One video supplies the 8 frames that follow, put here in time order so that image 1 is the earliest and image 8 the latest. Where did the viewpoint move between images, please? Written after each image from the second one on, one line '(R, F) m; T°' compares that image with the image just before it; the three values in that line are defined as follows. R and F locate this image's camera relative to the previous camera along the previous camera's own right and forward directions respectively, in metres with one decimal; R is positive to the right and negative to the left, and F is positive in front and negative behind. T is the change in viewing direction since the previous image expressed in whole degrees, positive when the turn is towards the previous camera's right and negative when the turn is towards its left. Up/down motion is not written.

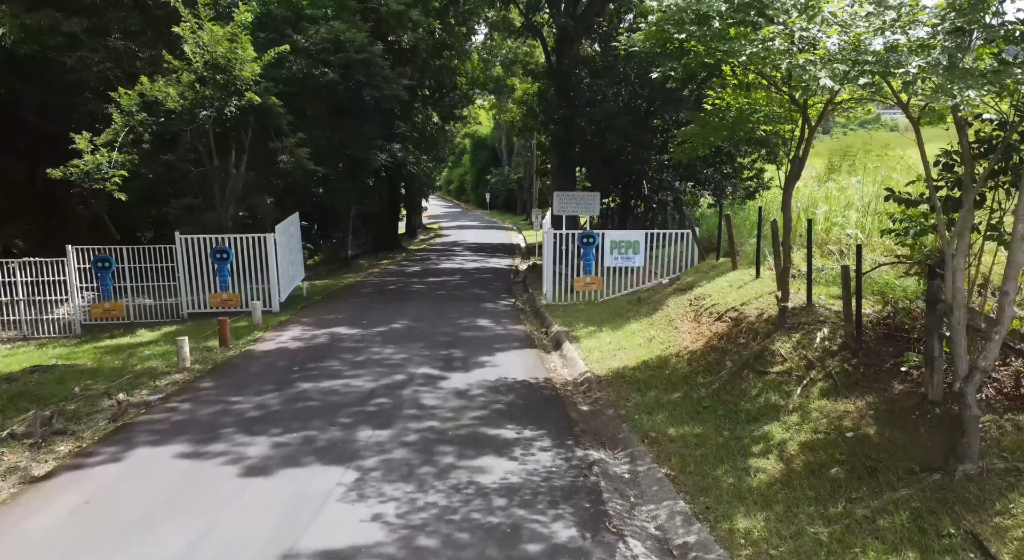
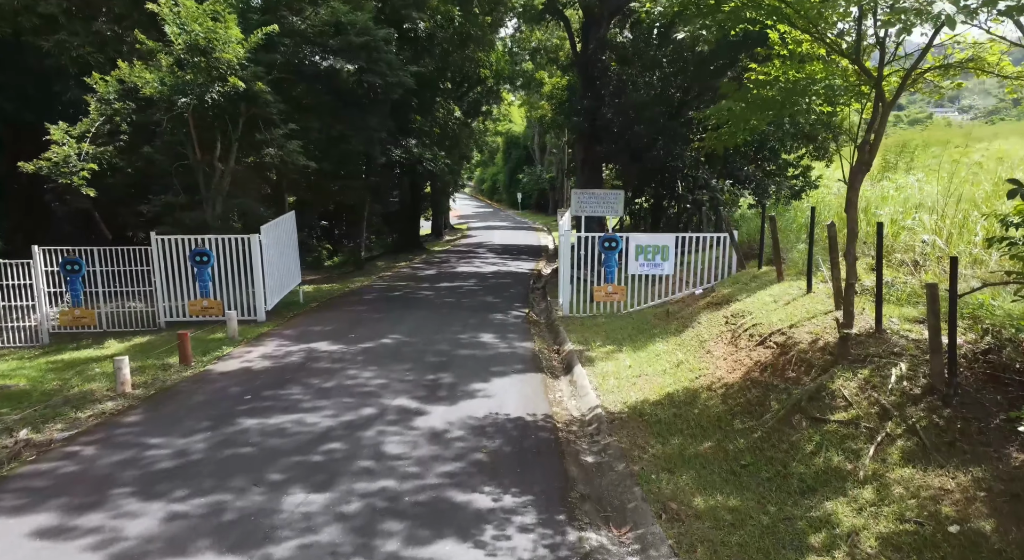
(+0.4, +1.7) m; -3°
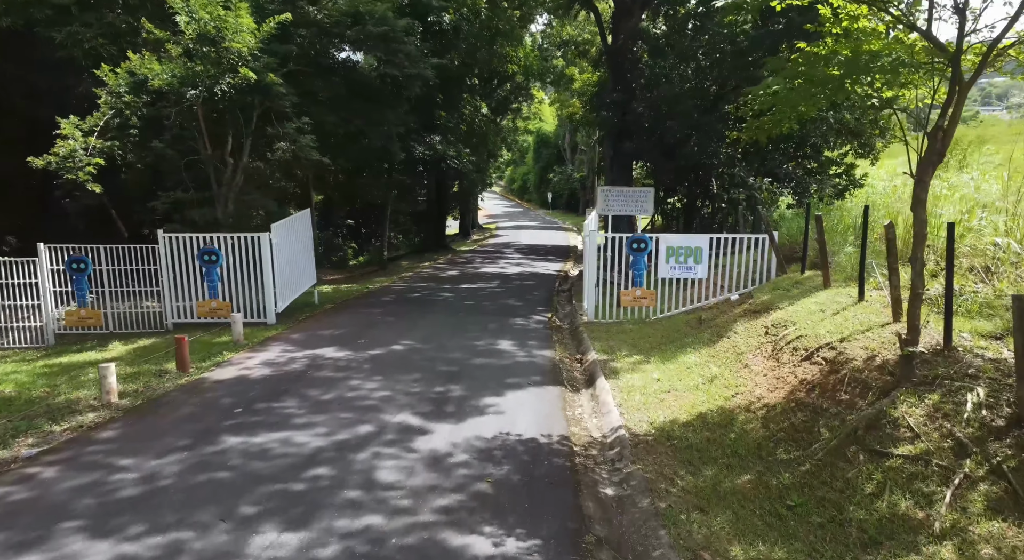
(+0.2, +0.8) m; -2°
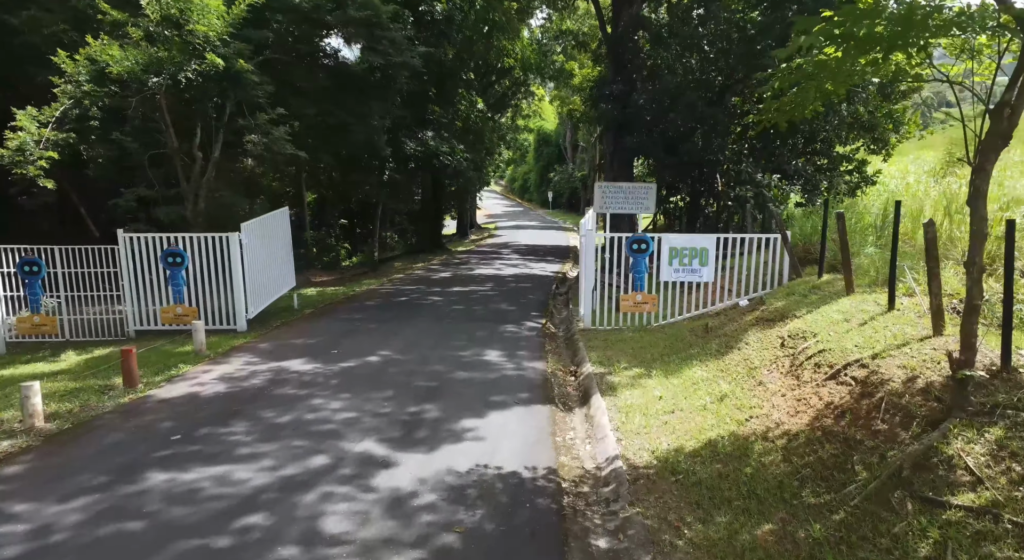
(+0.2, +1.0) m; 0°
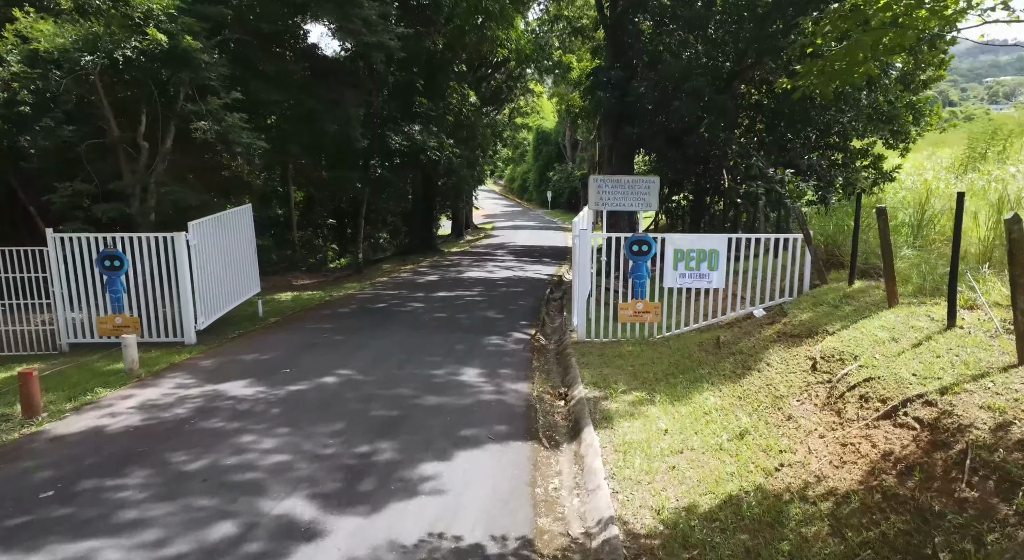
(+0.2, +1.4) m; 0°
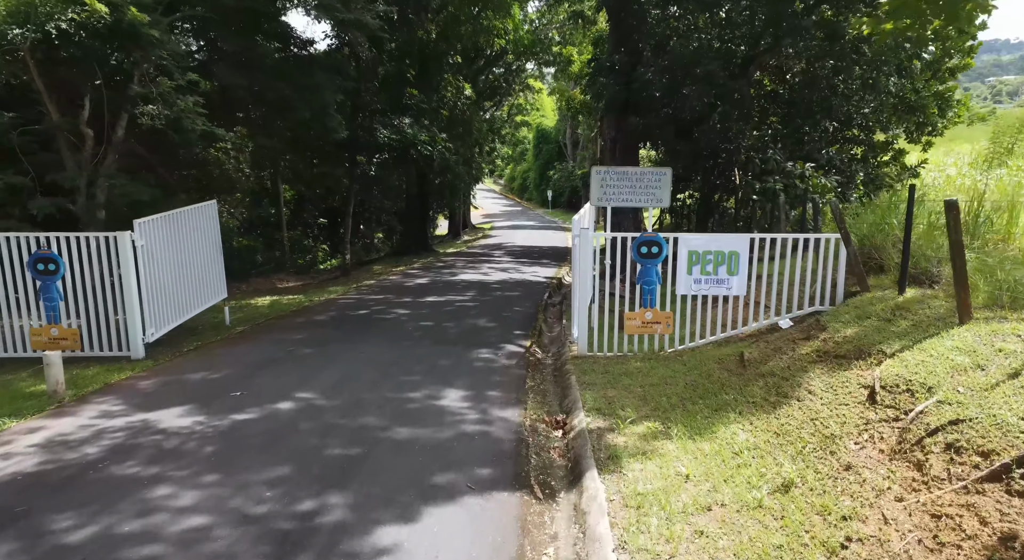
(+0.1, +1.3) m; 0°
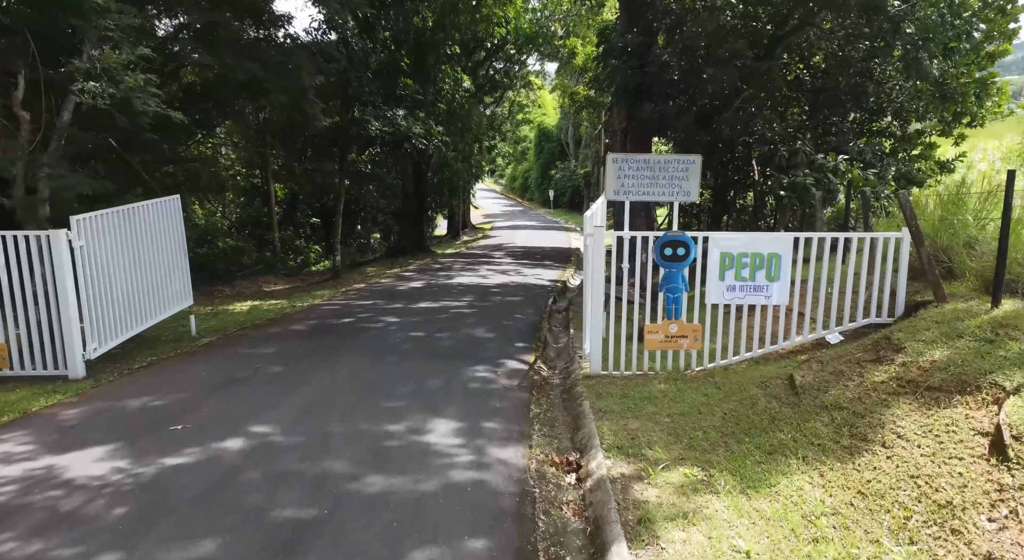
(0.0, +1.4) m; 0°
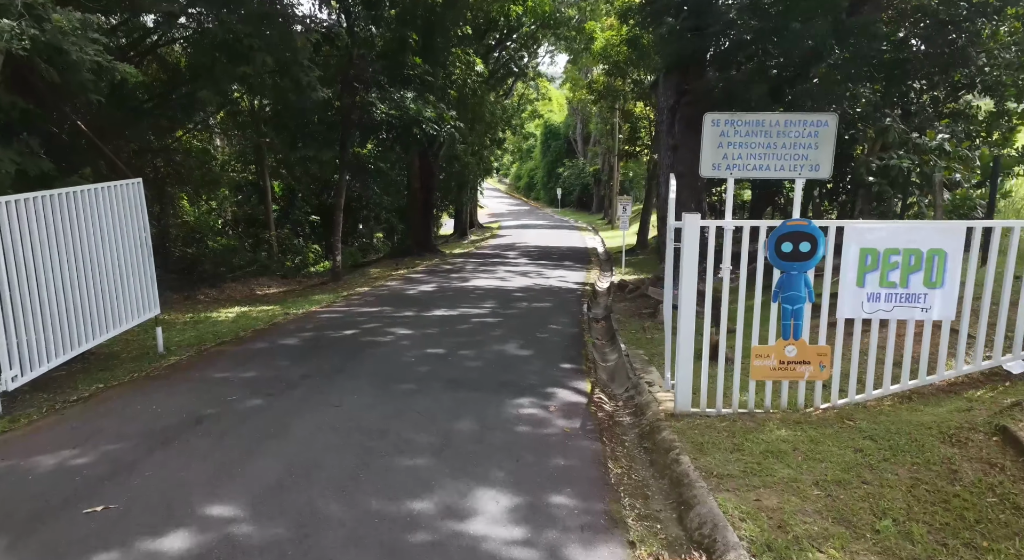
(-0.5, +2.1) m; 0°
